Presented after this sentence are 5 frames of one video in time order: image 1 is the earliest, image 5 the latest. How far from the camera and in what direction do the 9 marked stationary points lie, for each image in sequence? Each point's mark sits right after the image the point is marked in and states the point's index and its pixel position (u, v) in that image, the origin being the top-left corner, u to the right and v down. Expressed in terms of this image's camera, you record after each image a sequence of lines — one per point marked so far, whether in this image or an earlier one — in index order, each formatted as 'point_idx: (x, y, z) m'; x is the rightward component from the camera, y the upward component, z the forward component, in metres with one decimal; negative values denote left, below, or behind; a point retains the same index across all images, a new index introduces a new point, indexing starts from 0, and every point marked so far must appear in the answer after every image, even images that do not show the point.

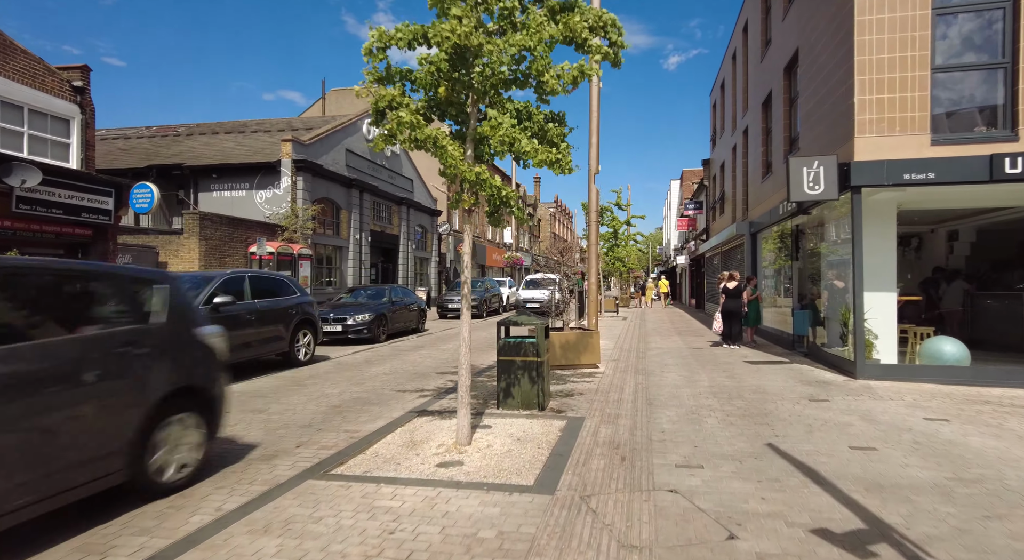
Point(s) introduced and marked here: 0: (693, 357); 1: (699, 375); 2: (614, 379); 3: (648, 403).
0: (+3.3, -1.4, +11.5) m
1: (+2.7, -1.4, +9.2) m
2: (+1.5, -1.5, +9.1) m
3: (+1.6, -1.5, +7.4) m
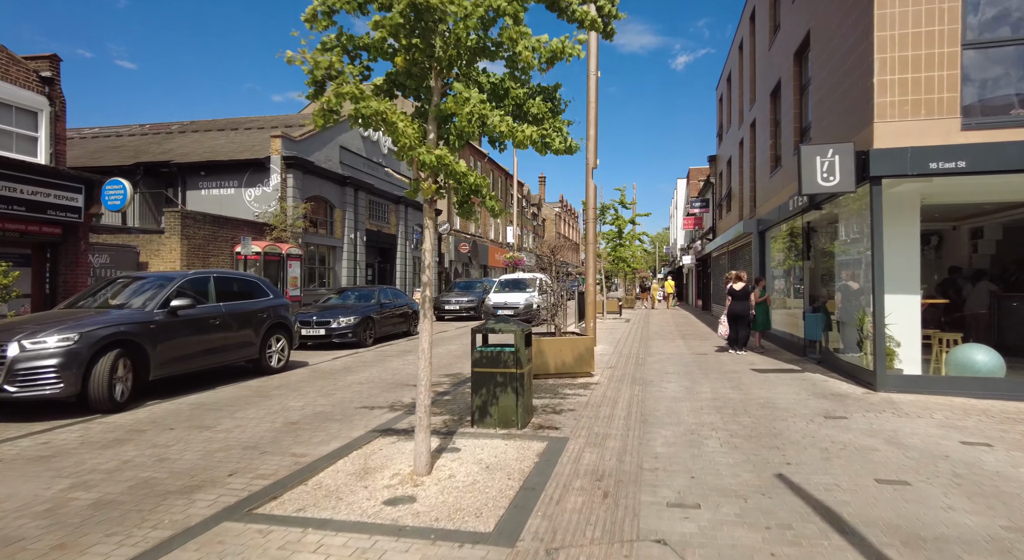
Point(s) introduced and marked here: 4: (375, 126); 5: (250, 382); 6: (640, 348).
0: (+3.1, -1.4, +10.7) m
1: (+2.5, -1.4, +8.4) m
2: (+1.3, -1.5, +8.3) m
3: (+1.3, -1.5, +6.6) m
4: (-1.1, +1.2, +4.8) m
5: (-3.8, -1.5, +9.2) m
6: (+2.7, -1.5, +13.4) m
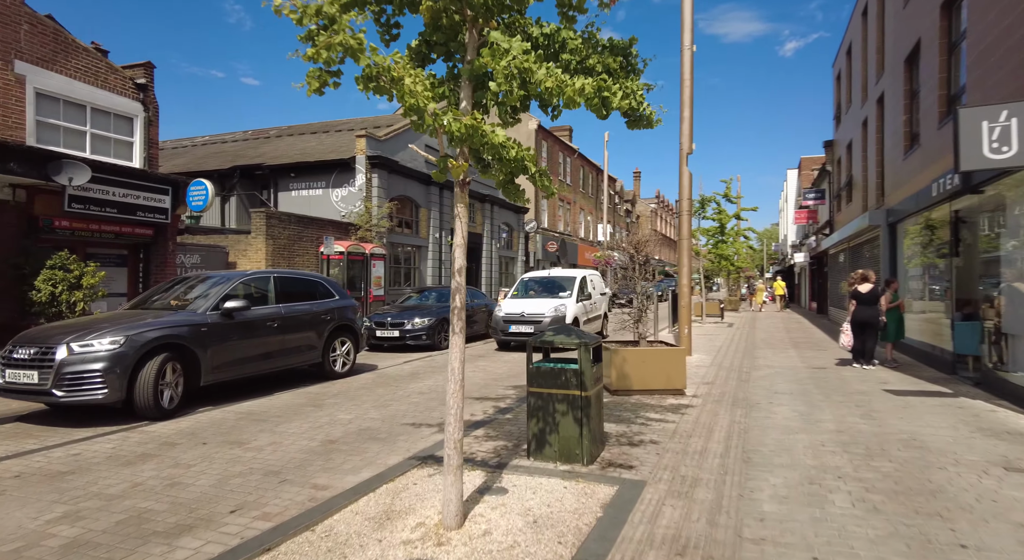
0: (+4.3, -1.4, +9.0) m
1: (+3.4, -1.4, +6.9) m
2: (+2.1, -1.5, +7.0) m
3: (+1.9, -1.5, +5.2) m
4: (-0.8, +1.2, +3.8) m
5: (-2.8, -1.5, +8.7) m
6: (+4.3, -1.5, +11.7) m
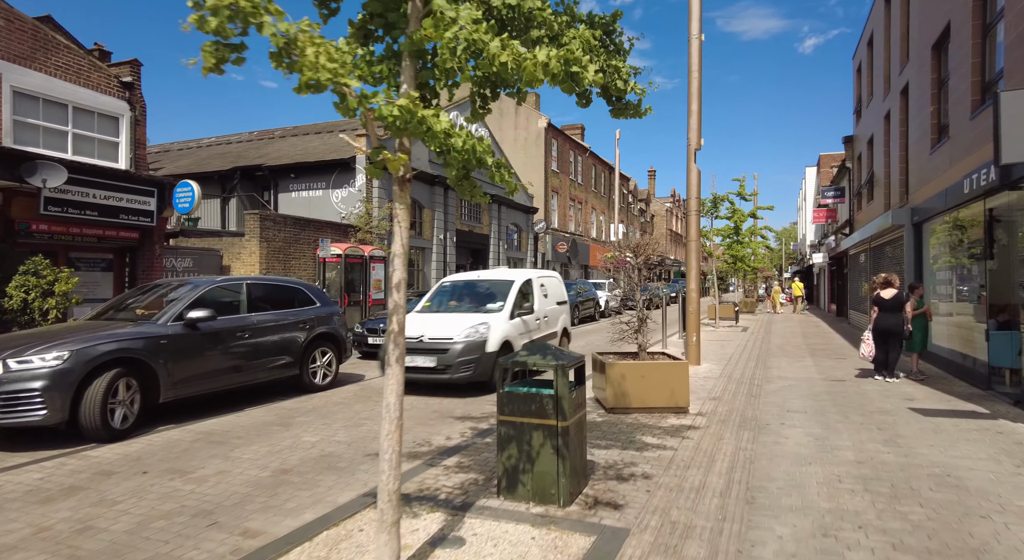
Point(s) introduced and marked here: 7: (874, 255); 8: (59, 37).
0: (+4.1, -1.5, +8.2) m
1: (+3.2, -1.5, +6.1) m
2: (+1.9, -1.6, +6.2) m
3: (+1.7, -1.6, +4.5) m
4: (-1.0, +1.1, +3.2) m
5: (-2.9, -1.6, +8.1) m
6: (+4.2, -1.5, +11.0) m
7: (+9.7, +0.7, +16.9) m
8: (-8.8, +4.7, +12.2) m
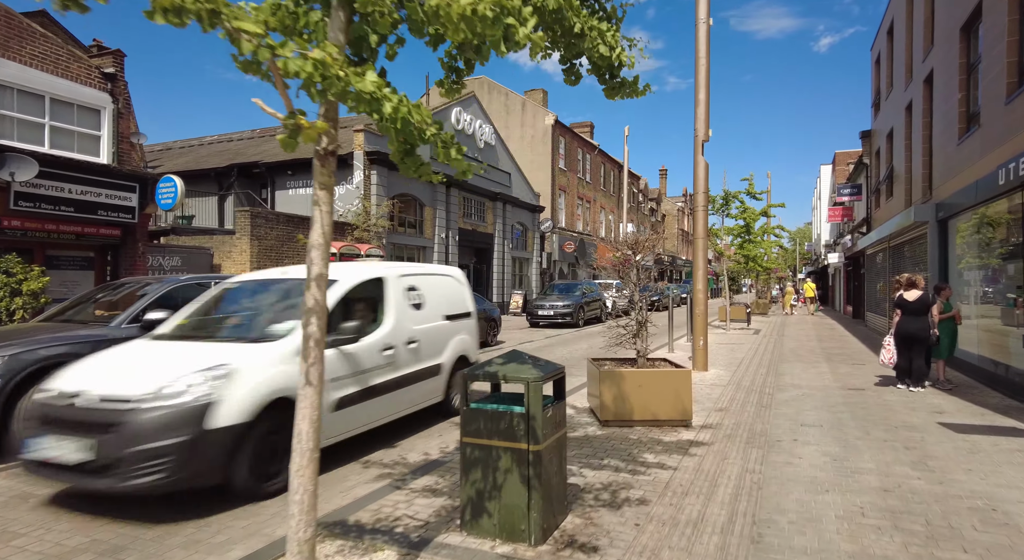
0: (+4.0, -1.5, +7.5) m
1: (+3.0, -1.5, +5.4) m
2: (+1.7, -1.6, +5.5) m
3: (+1.5, -1.6, +3.8) m
4: (-1.3, +1.1, +2.5) m
5: (-3.1, -1.6, +7.5) m
6: (+4.1, -1.5, +10.2) m
7: (+9.7, +0.7, +16.1) m
8: (-8.8, +4.7, +11.7) m
